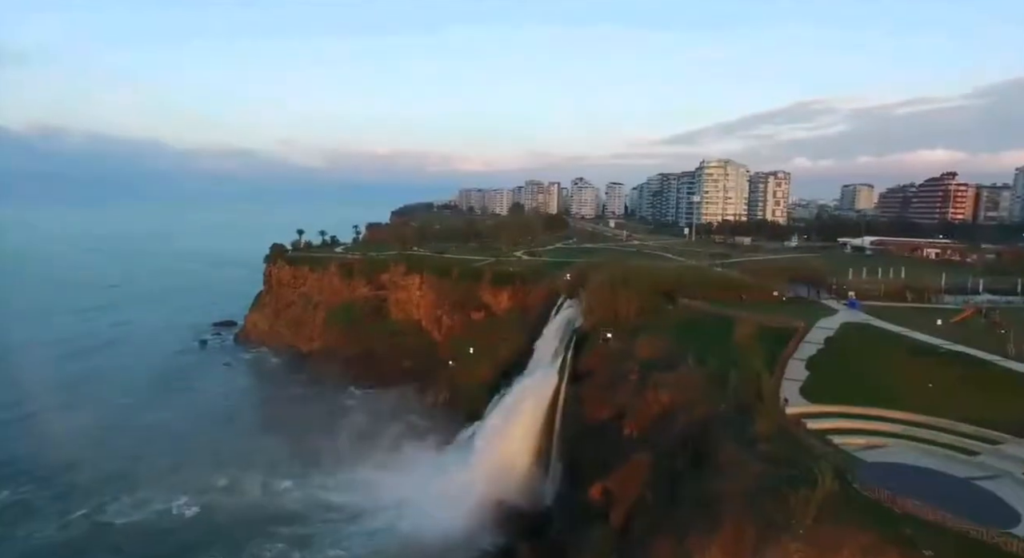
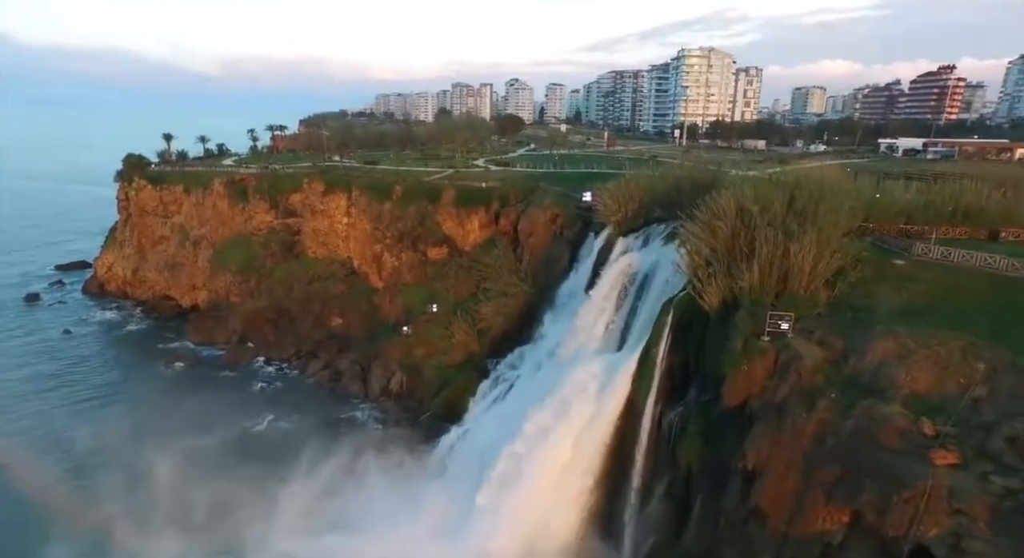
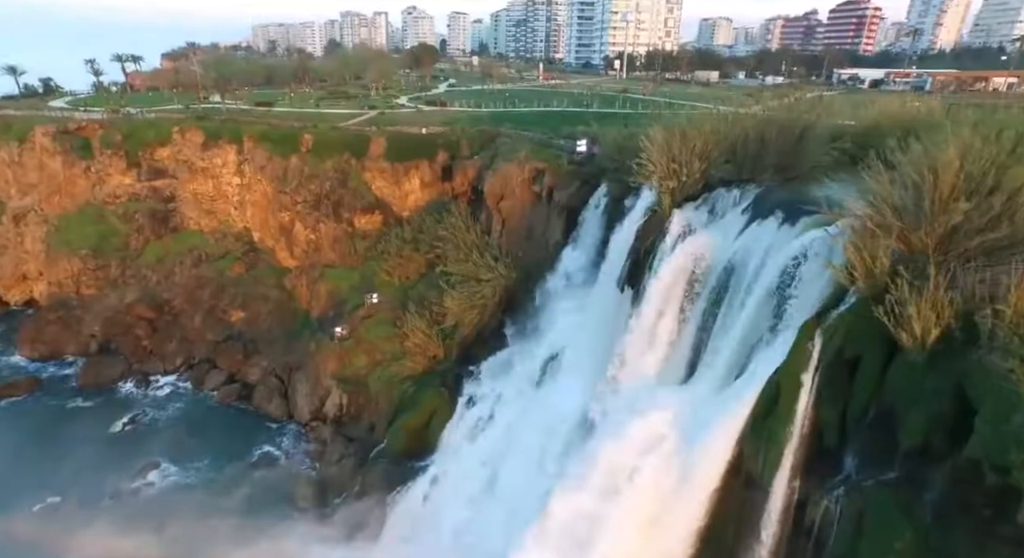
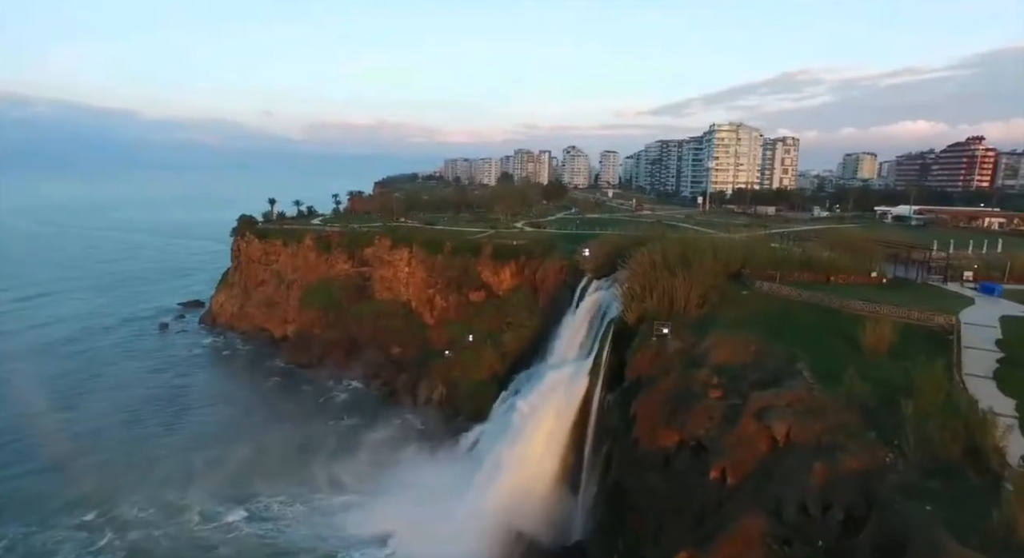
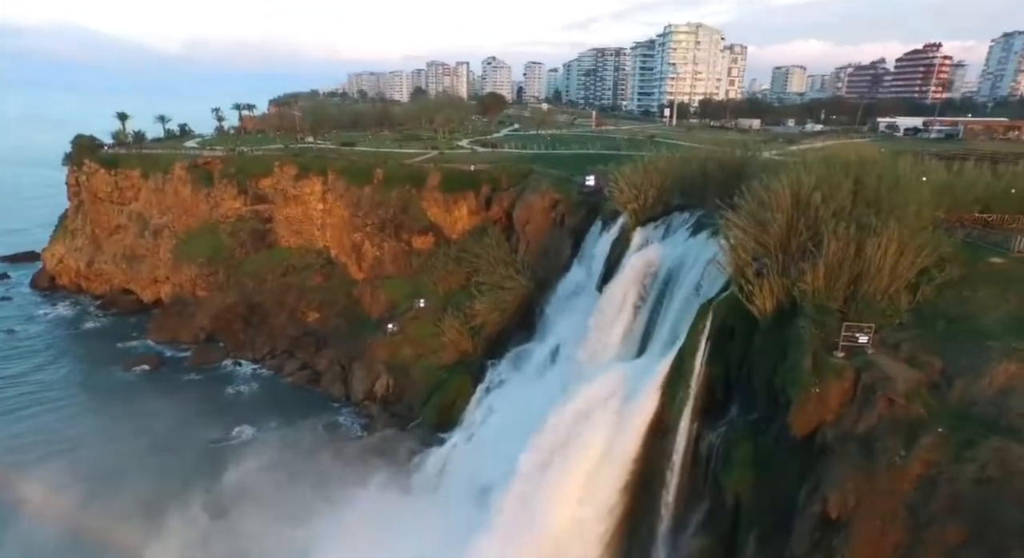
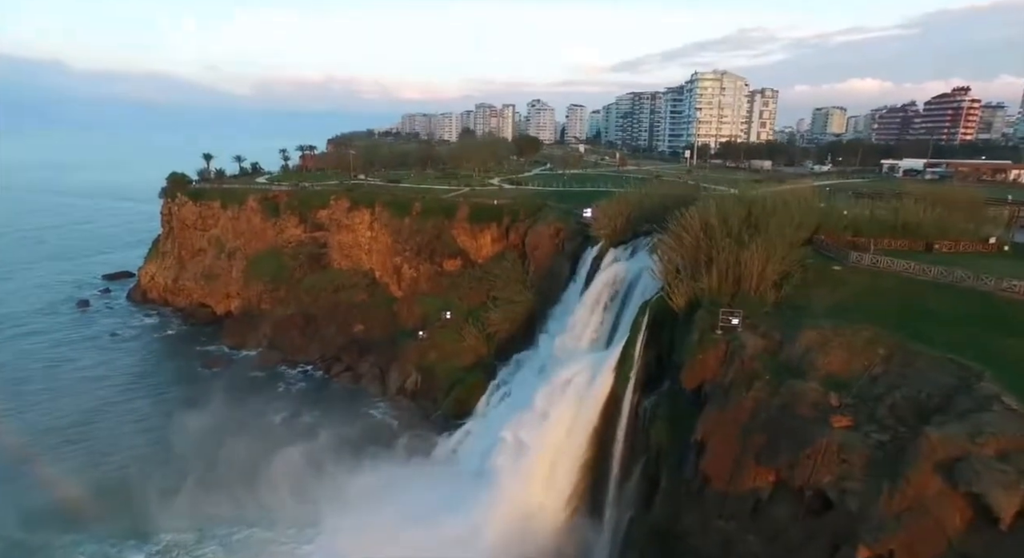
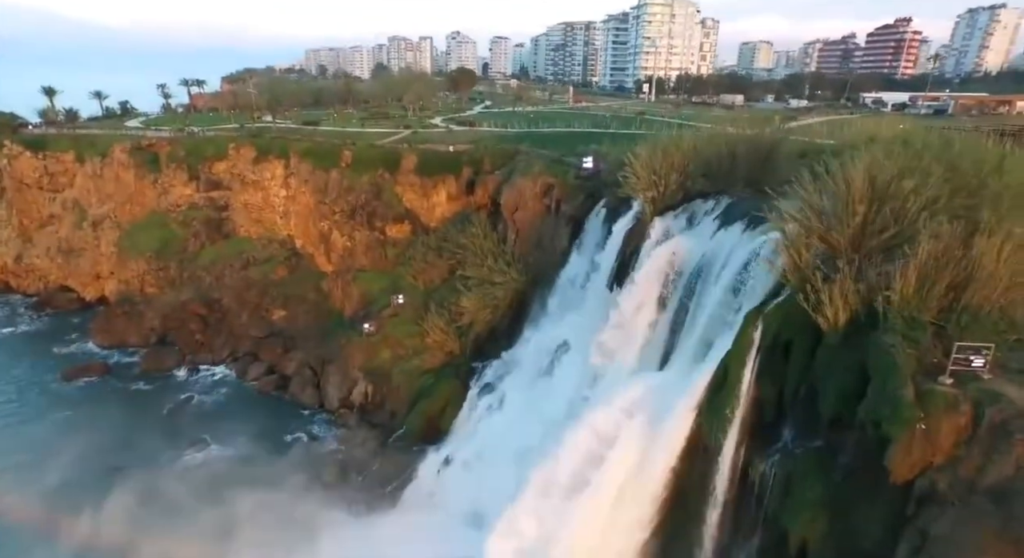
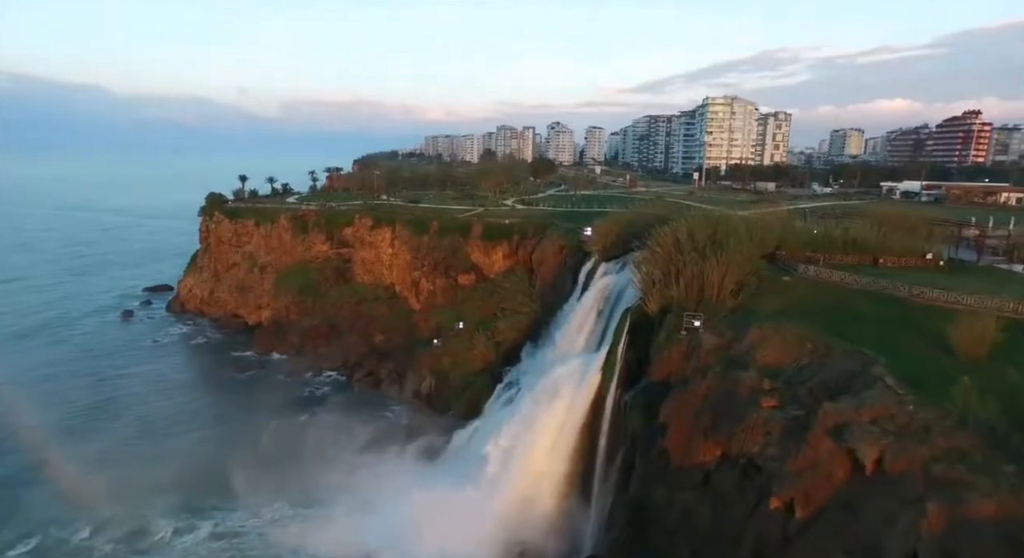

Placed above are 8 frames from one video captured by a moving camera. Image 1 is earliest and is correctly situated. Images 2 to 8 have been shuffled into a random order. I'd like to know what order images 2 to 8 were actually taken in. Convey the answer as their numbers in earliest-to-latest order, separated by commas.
4, 8, 6, 2, 5, 7, 3
